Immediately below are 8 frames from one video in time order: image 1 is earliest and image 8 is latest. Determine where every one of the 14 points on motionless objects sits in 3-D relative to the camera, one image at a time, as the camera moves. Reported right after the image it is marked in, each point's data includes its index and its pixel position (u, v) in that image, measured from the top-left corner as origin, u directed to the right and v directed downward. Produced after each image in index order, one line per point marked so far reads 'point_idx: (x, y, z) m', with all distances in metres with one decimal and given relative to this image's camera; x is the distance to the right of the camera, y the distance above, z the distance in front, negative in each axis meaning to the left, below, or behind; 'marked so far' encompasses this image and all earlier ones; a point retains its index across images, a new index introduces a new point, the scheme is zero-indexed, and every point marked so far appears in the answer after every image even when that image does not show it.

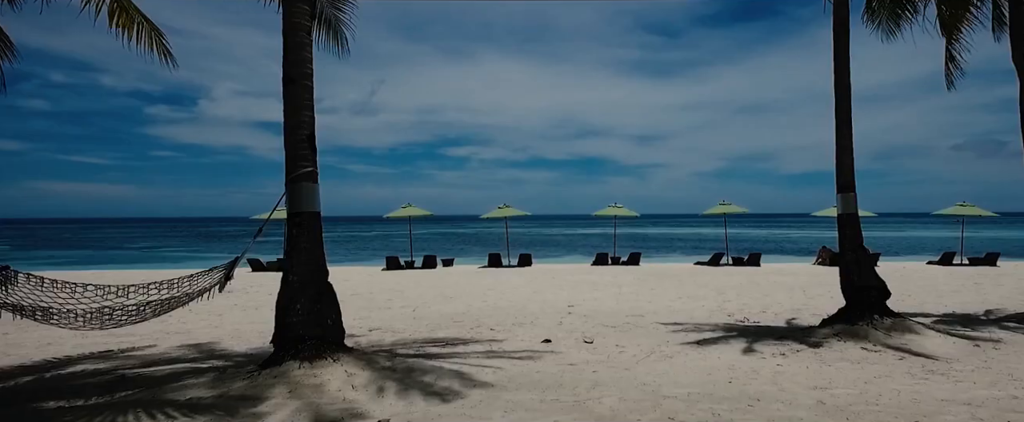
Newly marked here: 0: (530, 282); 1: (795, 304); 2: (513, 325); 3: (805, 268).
0: (+0.4, -1.7, +15.1) m
1: (+4.7, -1.6, +10.4) m
2: (0.0, -1.4, +7.7) m
3: (+8.6, -1.7, +18.3) m
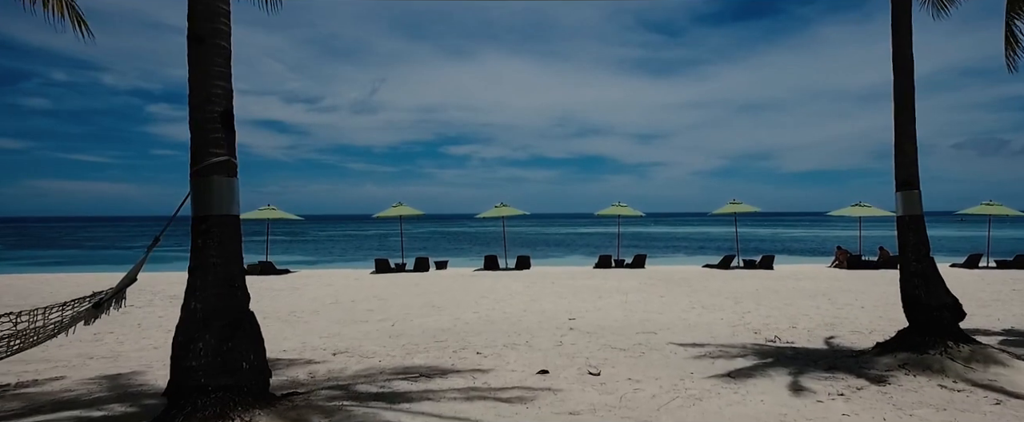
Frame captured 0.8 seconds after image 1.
0: (+0.4, -1.7, +13.9) m
1: (+4.6, -1.6, +9.2) m
2: (-0.1, -1.4, +6.6) m
3: (+8.5, -1.7, +17.1) m
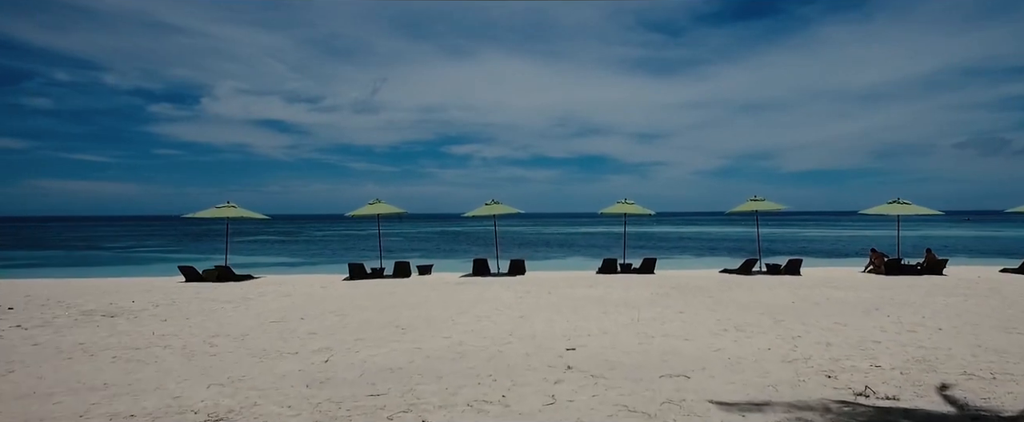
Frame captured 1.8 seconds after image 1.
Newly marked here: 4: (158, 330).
0: (+0.1, -1.7, +11.7) m
1: (+4.4, -1.5, +7.0) m
2: (-0.3, -1.4, +4.3) m
3: (+8.3, -1.6, +14.9) m
4: (-4.8, -1.6, +8.4) m
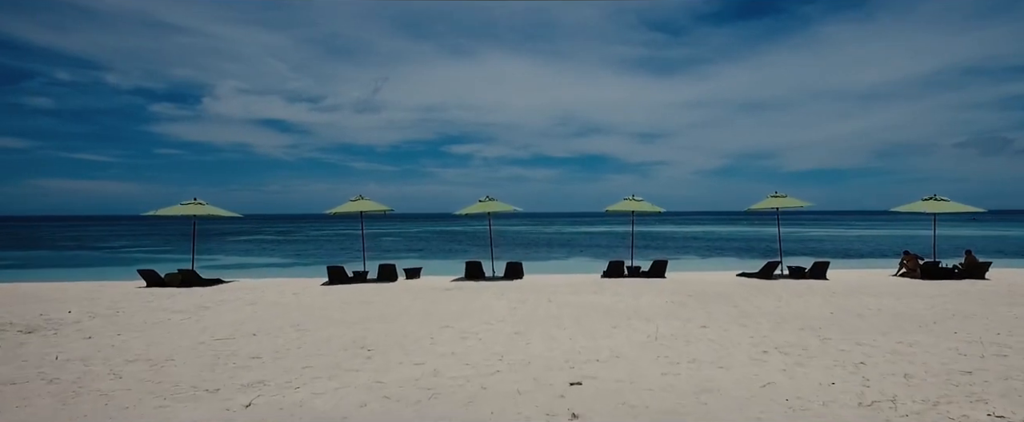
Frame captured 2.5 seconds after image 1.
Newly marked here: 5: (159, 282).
0: (0.0, -1.6, +10.1) m
1: (+4.3, -1.4, +5.4) m
2: (-0.4, -1.3, +2.8) m
3: (+8.2, -1.6, +13.3) m
4: (-4.9, -1.6, +6.9) m
5: (-8.1, -1.6, +14.4) m
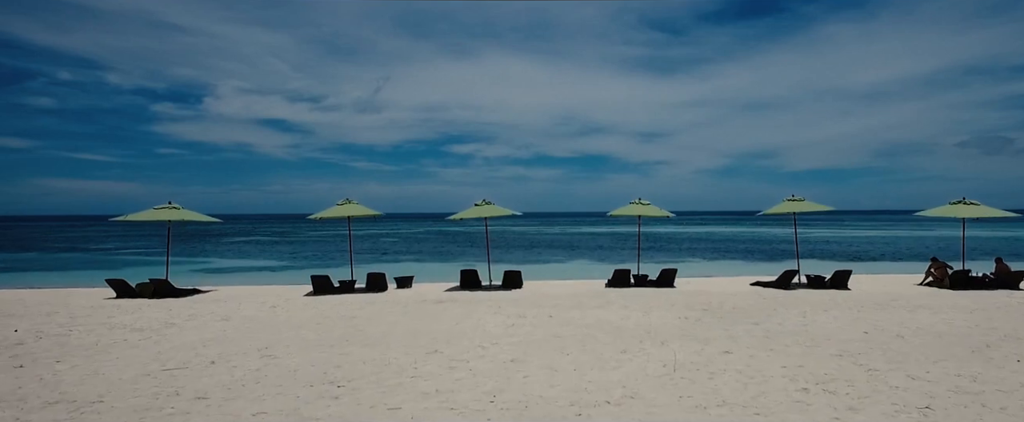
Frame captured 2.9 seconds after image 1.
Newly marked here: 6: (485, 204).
0: (0.0, -1.7, +9.1) m
1: (+4.2, -1.6, +4.3) m
2: (-0.5, -1.4, +1.7) m
3: (+8.1, -1.7, +12.2) m
4: (-4.9, -1.7, +5.8) m
5: (-8.2, -1.7, +13.4) m
6: (-0.6, +0.2, +15.3) m
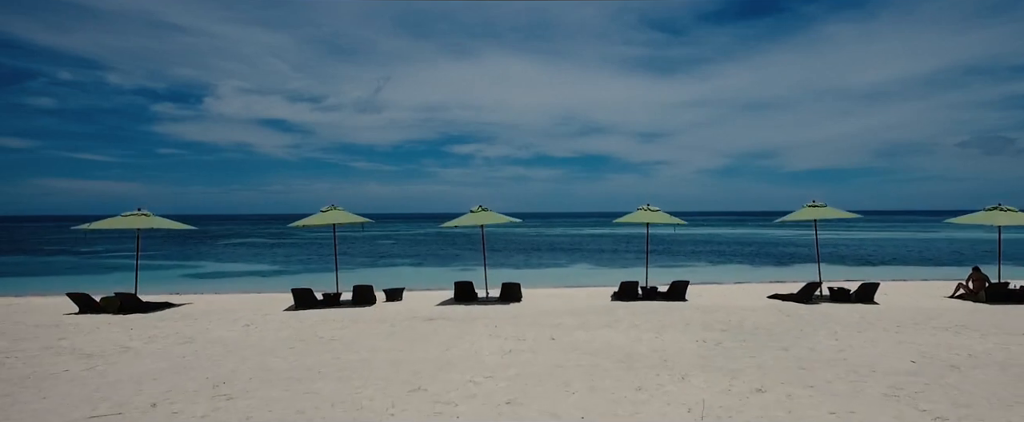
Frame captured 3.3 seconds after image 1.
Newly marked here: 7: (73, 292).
0: (0.0, -1.9, +7.9) m
1: (+4.2, -1.7, +3.2) m
2: (-0.5, -1.6, +0.6) m
3: (+8.1, -1.8, +11.1) m
4: (-5.0, -1.8, +4.7) m
5: (-8.2, -1.9, +12.3) m
6: (-0.7, 0.0, +14.2) m
7: (-8.6, -1.6, +12.3) m
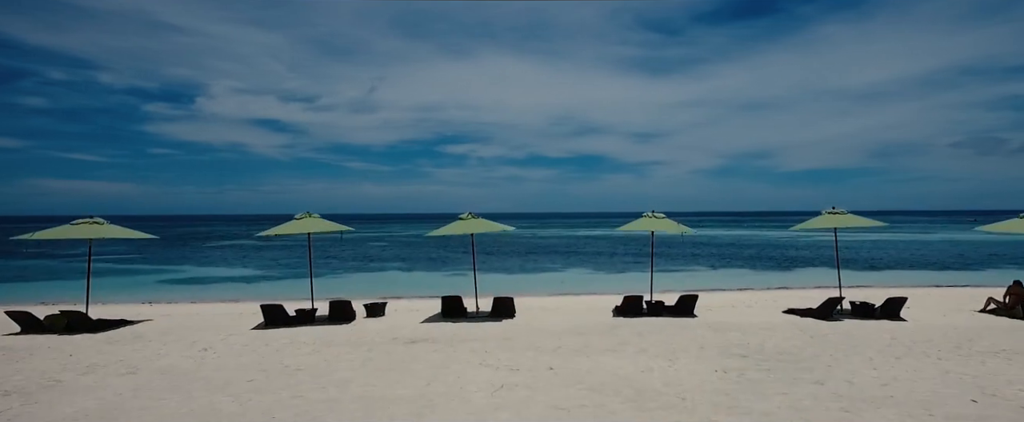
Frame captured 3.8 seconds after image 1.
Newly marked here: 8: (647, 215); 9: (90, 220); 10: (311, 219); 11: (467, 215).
0: (-0.1, -2.0, +6.7) m
1: (+4.1, -1.8, +2.1) m
2: (-0.6, -1.7, -0.6) m
3: (+8.0, -2.0, +10.0) m
4: (-5.1, -2.0, +3.5) m
5: (-8.3, -2.0, +11.0) m
6: (-0.8, -0.1, +13.0) m
7: (-8.7, -1.8, +11.1) m
8: (+3.2, 0.0, +14.9) m
9: (-8.3, -0.1, +12.5) m
10: (-4.1, -0.1, +12.8) m
11: (-0.9, -0.1, +13.3) m
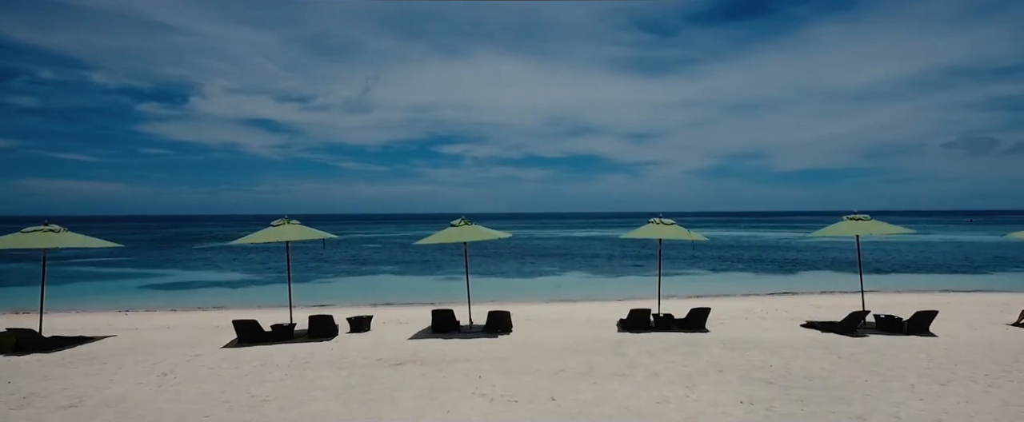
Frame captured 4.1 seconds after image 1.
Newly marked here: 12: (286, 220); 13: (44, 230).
0: (-0.2, -2.1, +5.8) m
1: (+4.1, -1.9, +1.1) m
2: (-0.5, -1.8, -1.6) m
3: (+7.9, -2.1, +9.0) m
4: (-5.1, -2.1, +2.5) m
5: (-8.4, -2.1, +9.9) m
6: (-0.9, -0.2, +12.0) m
7: (-8.8, -1.9, +10.0) m
8: (+3.1, -0.1, +14.0) m
9: (-8.4, -0.3, +11.4) m
10: (-4.1, -0.2, +11.8) m
11: (-1.0, -0.2, +12.3) m
12: (-4.2, -0.1, +11.8) m
13: (-8.4, -0.3, +11.3) m
